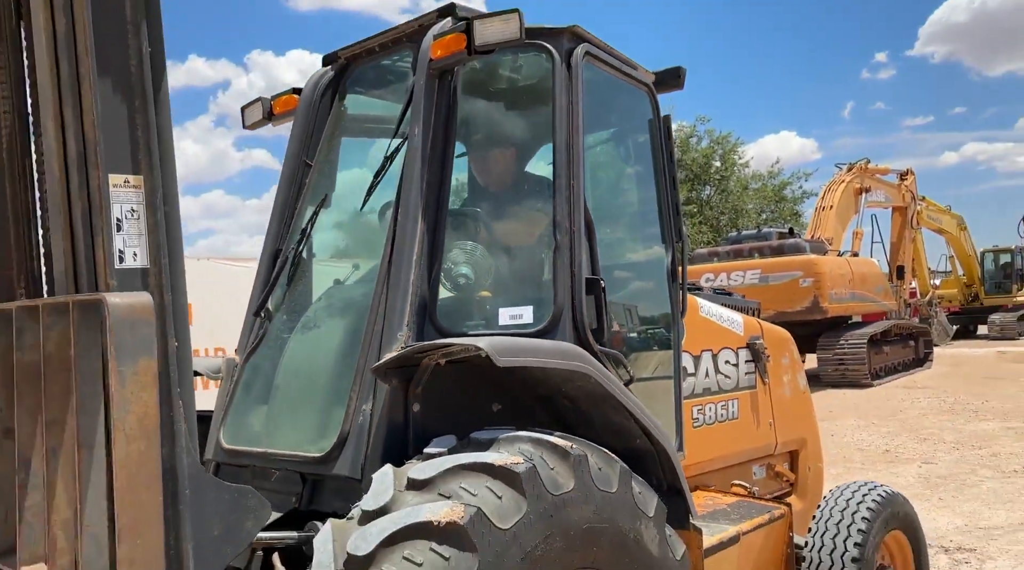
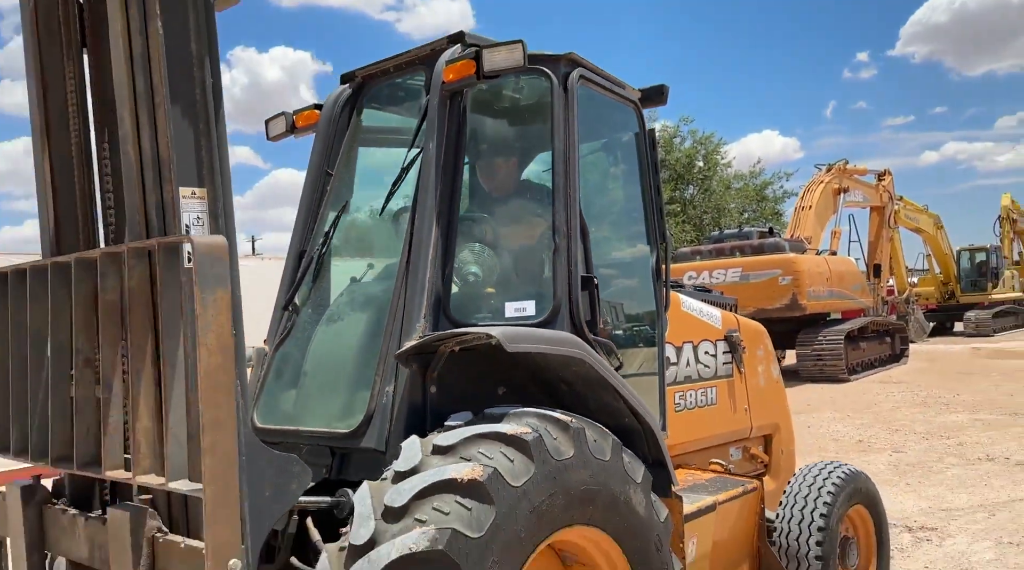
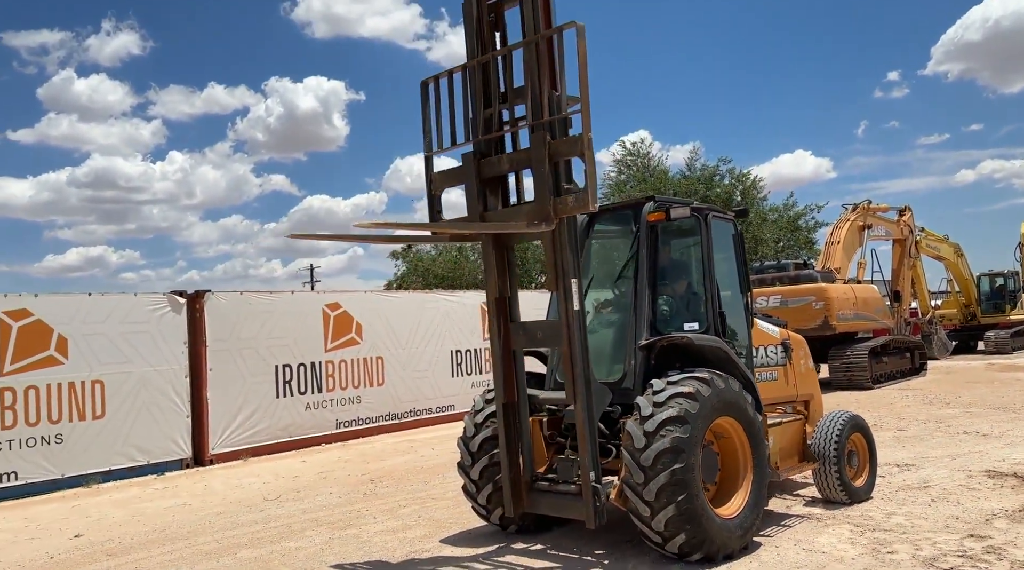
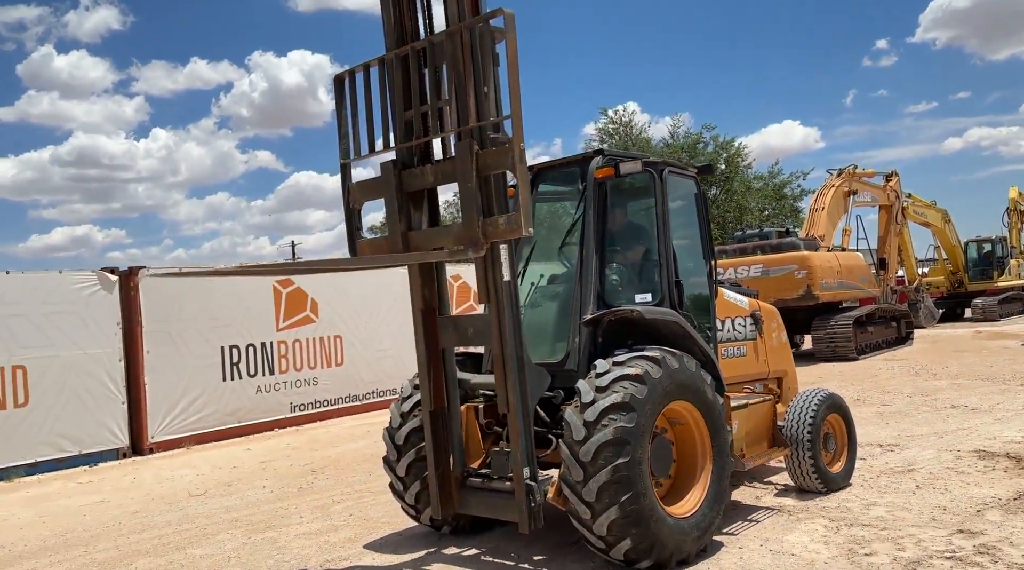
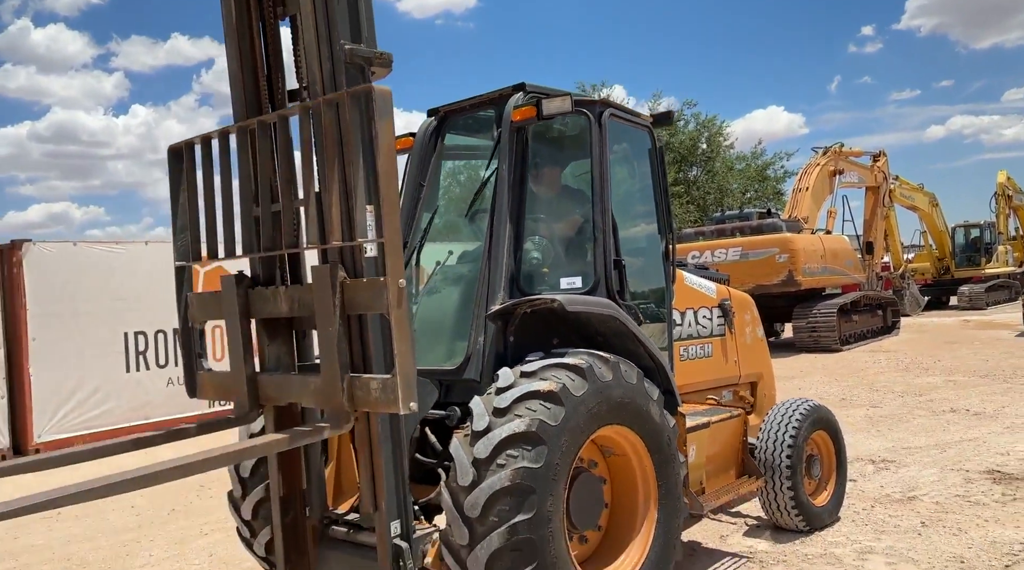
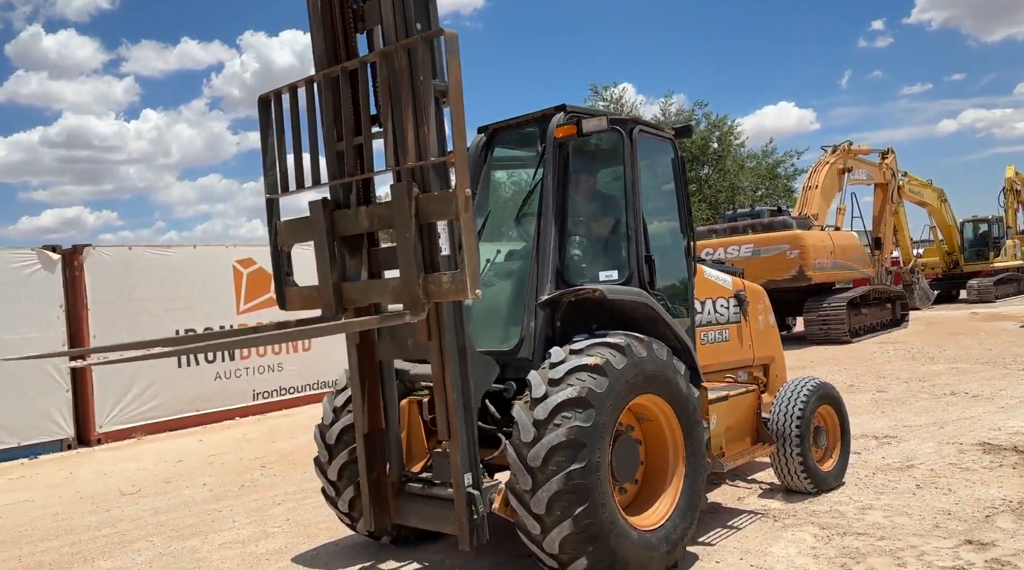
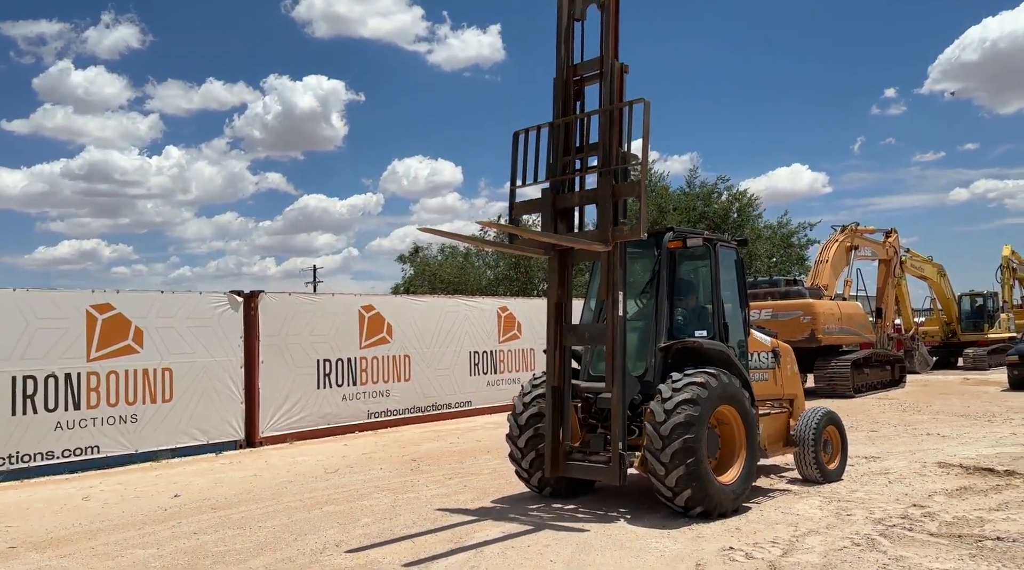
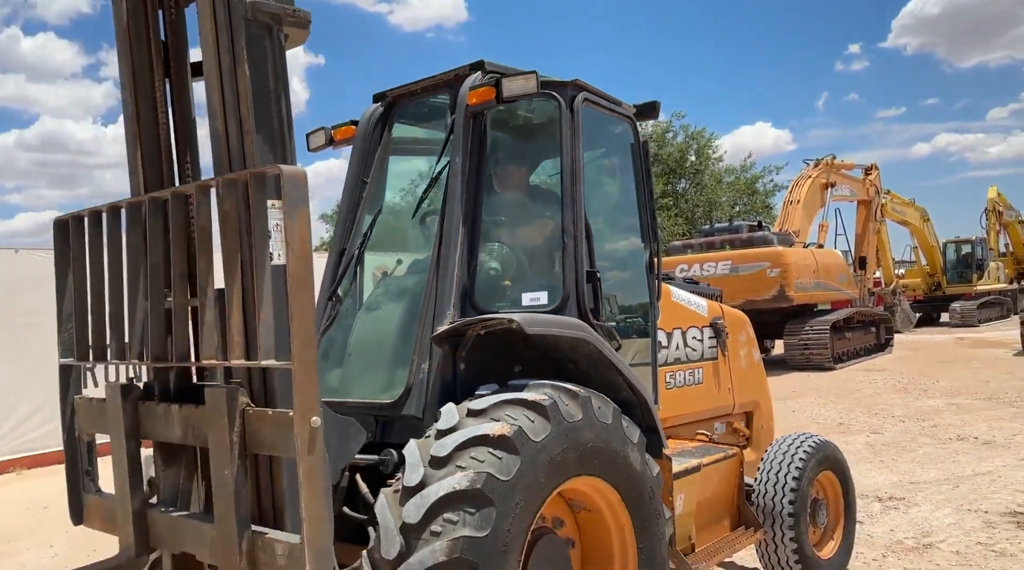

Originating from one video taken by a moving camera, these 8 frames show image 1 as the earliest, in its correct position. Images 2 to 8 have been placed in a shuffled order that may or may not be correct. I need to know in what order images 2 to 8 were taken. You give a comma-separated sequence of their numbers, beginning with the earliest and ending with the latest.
2, 8, 5, 6, 4, 3, 7
